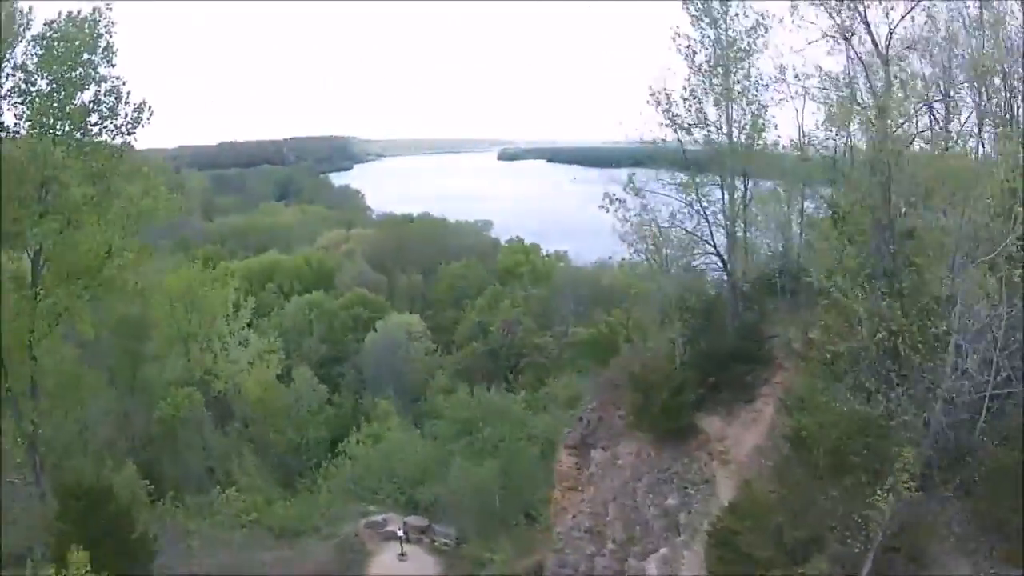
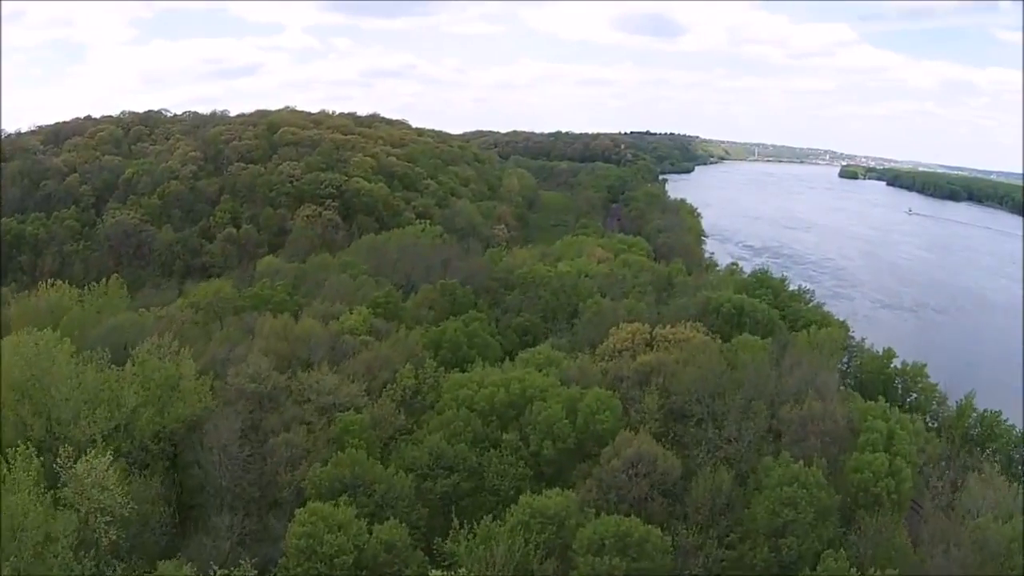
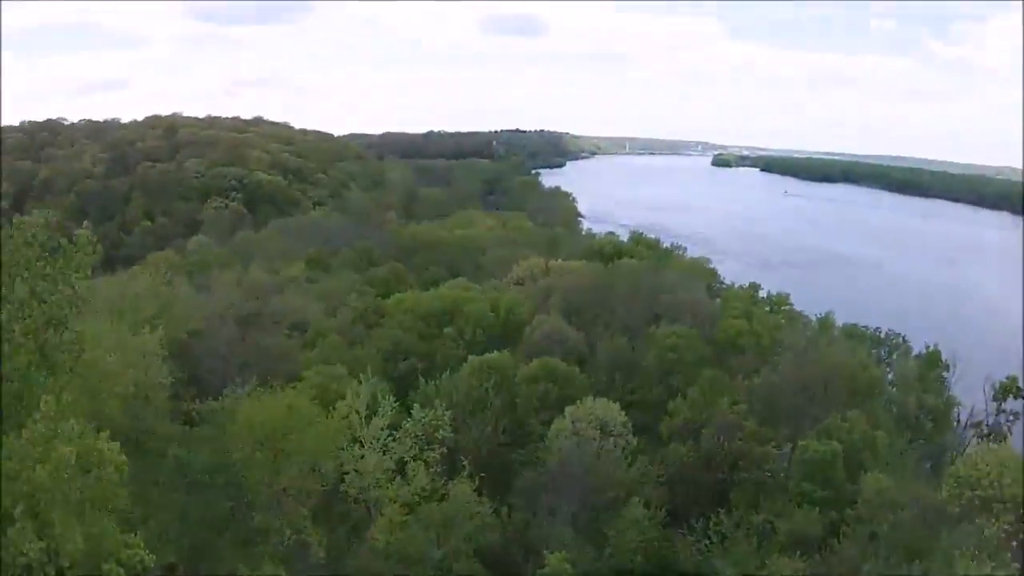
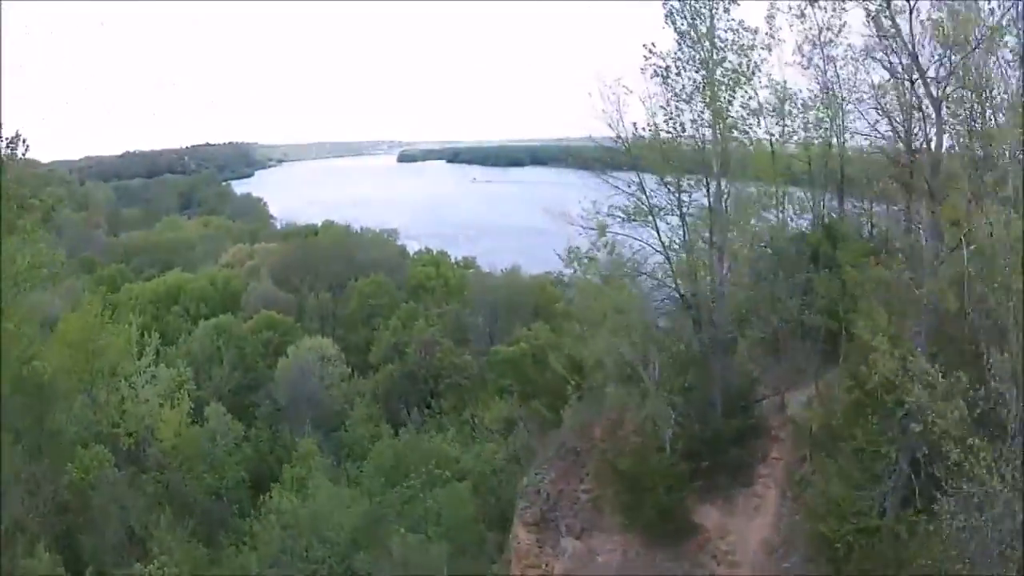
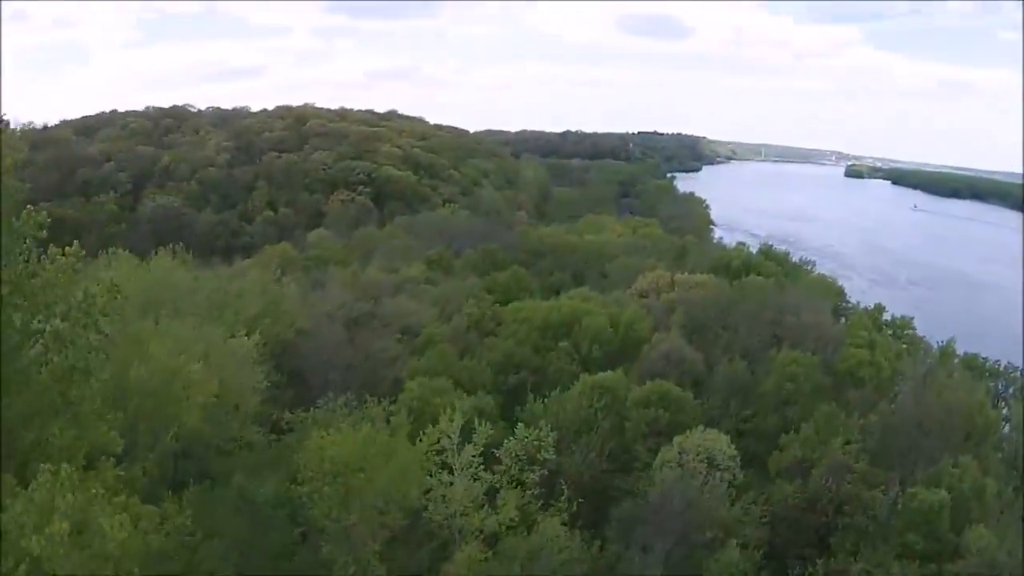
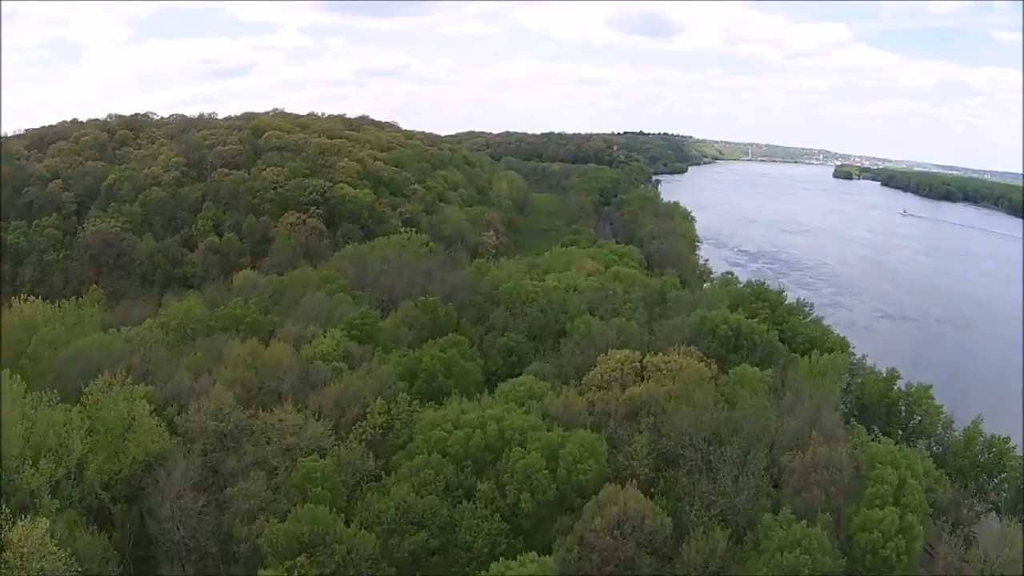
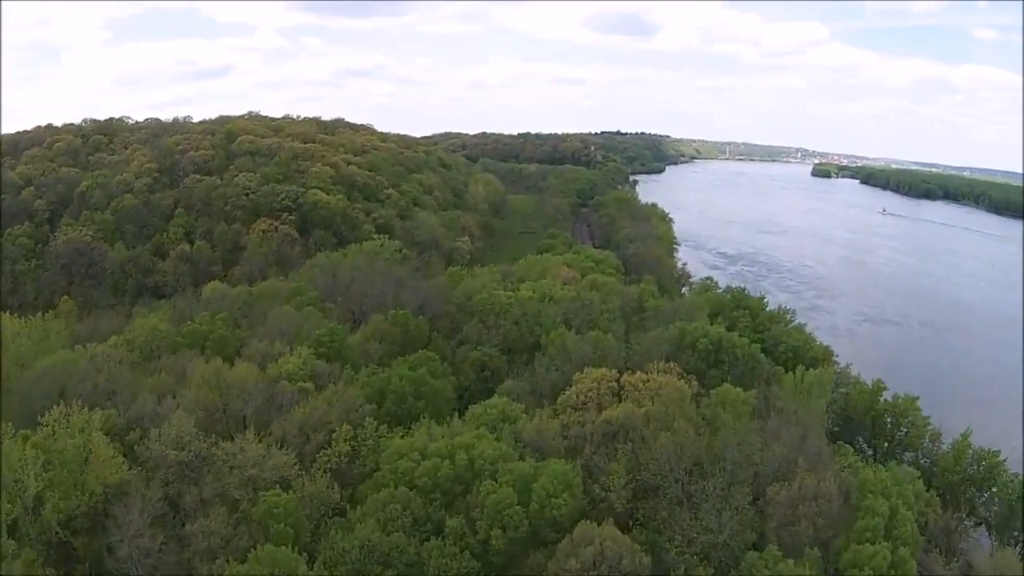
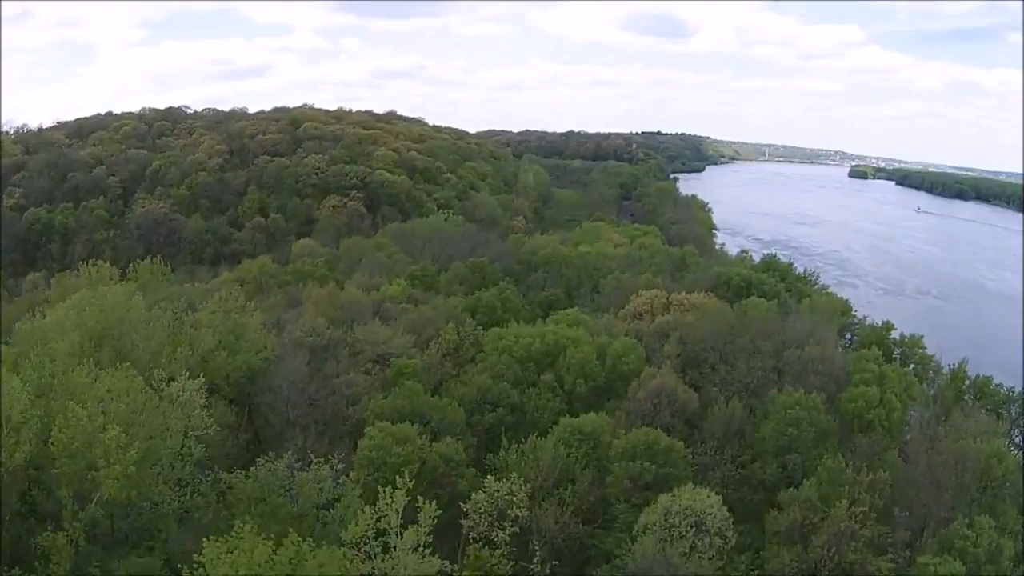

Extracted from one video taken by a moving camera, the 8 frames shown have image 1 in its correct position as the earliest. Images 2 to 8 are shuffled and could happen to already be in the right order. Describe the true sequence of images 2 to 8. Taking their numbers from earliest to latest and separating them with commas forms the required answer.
4, 3, 5, 8, 2, 6, 7
